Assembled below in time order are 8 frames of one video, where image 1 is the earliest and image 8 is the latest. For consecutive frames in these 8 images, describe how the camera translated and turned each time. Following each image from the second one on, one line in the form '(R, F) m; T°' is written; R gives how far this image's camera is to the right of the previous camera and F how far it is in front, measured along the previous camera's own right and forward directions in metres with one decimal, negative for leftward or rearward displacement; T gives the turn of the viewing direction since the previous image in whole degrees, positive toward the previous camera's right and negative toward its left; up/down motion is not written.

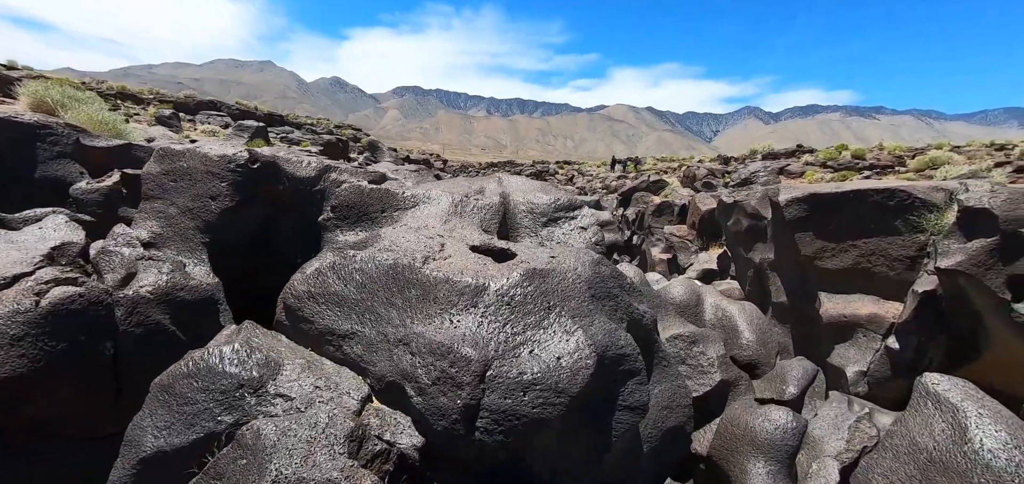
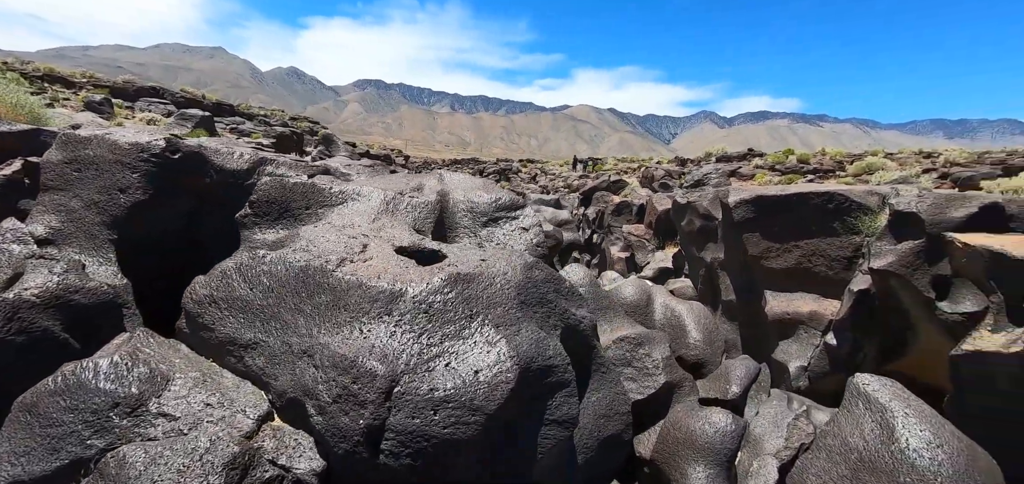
(+0.2, +0.2) m; +5°
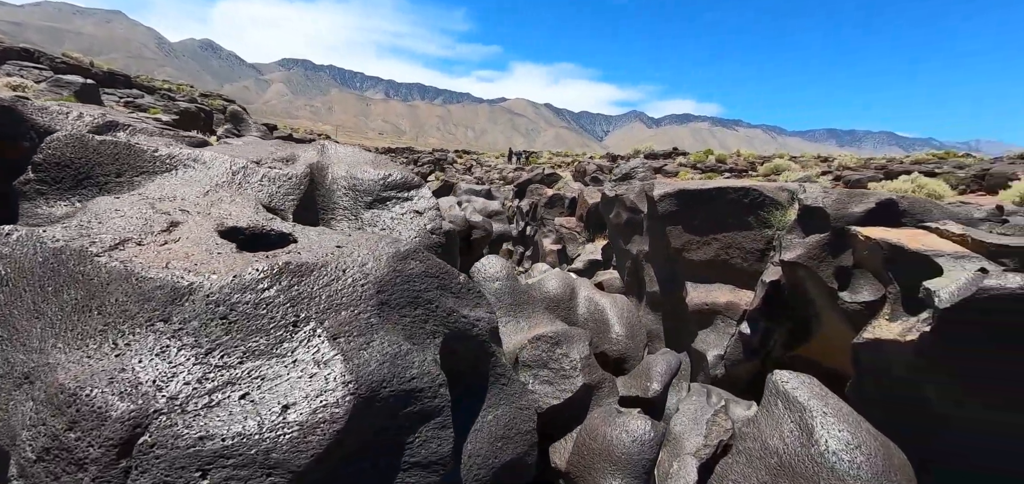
(+0.3, +0.5) m; +9°
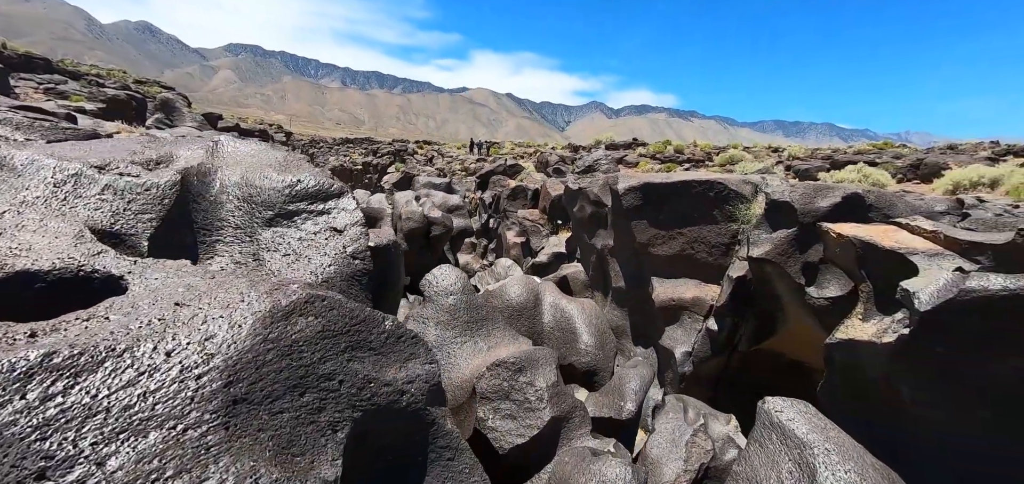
(+0.1, +0.5) m; +5°
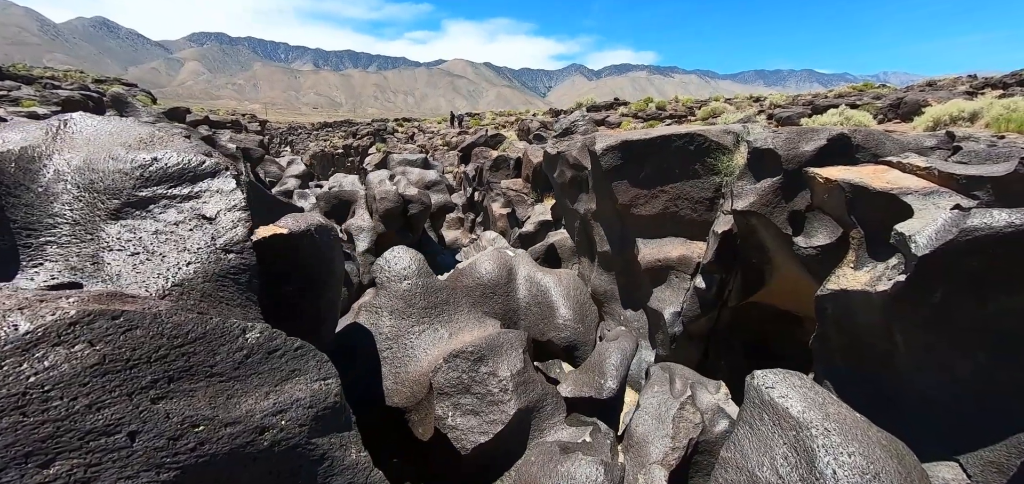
(+0.3, +0.4) m; +1°
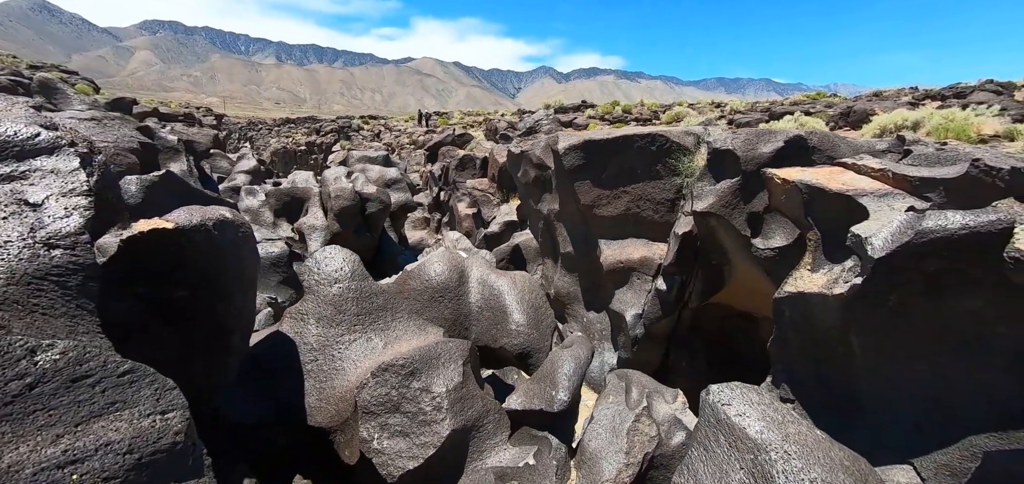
(+0.2, +0.3) m; +4°
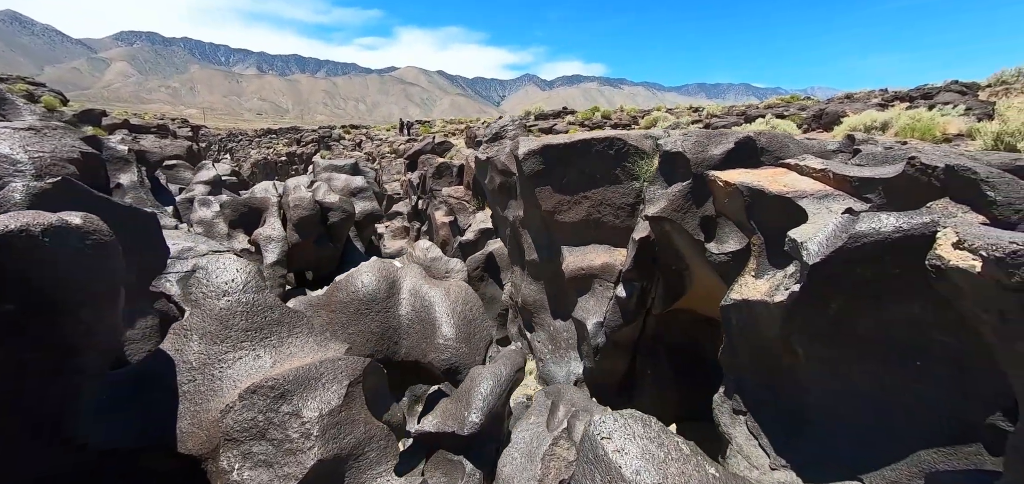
(+0.6, +0.3) m; +2°
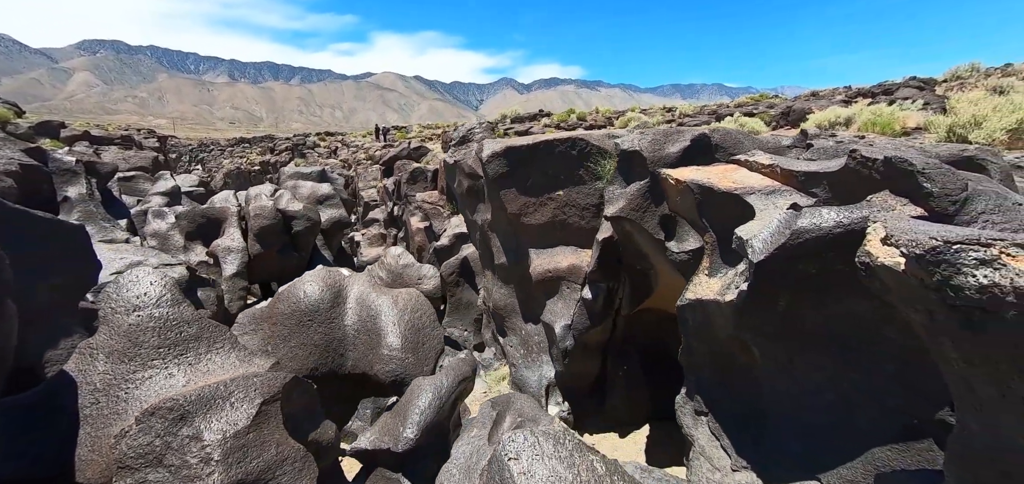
(+0.3, +0.2) m; +2°
